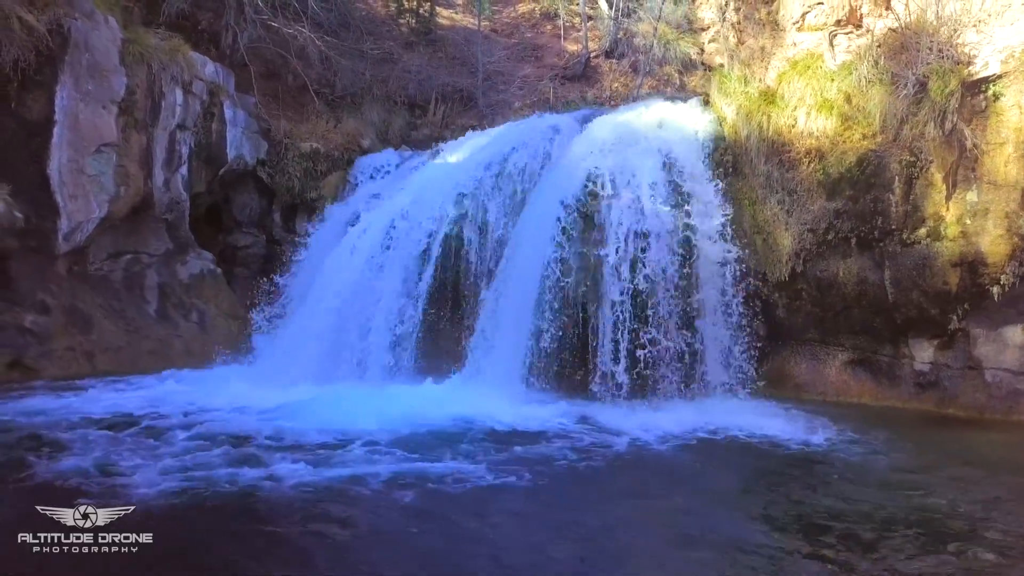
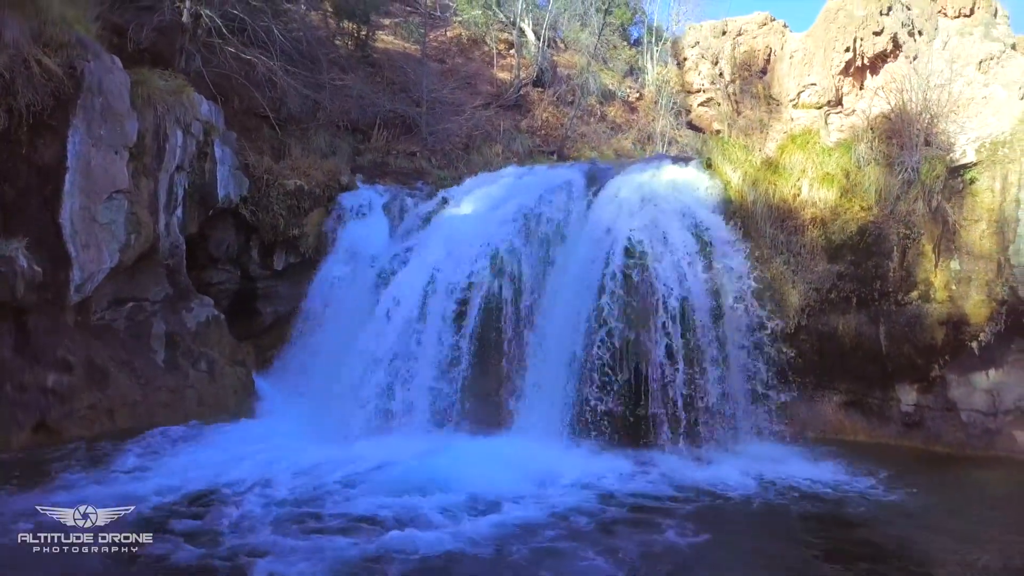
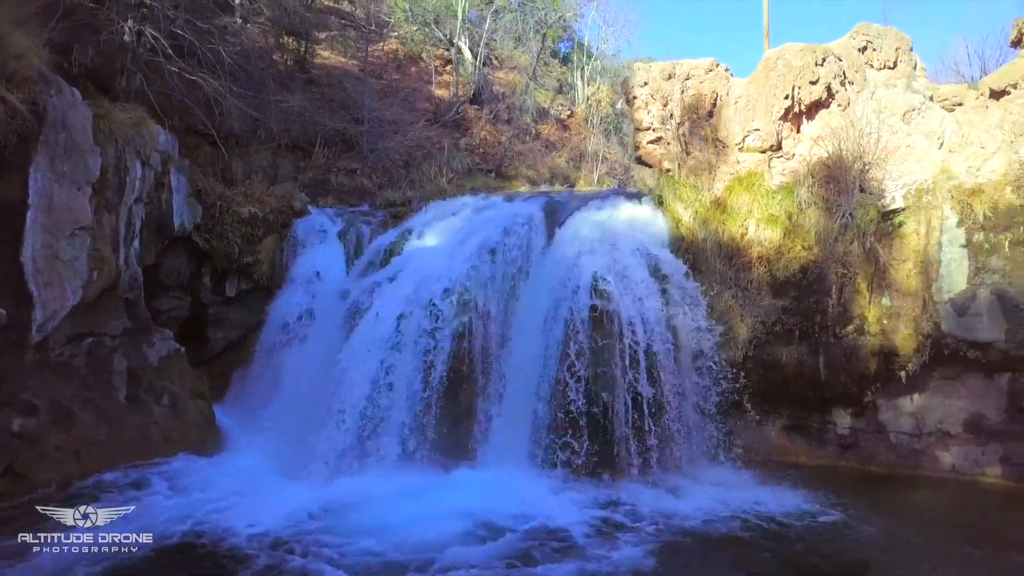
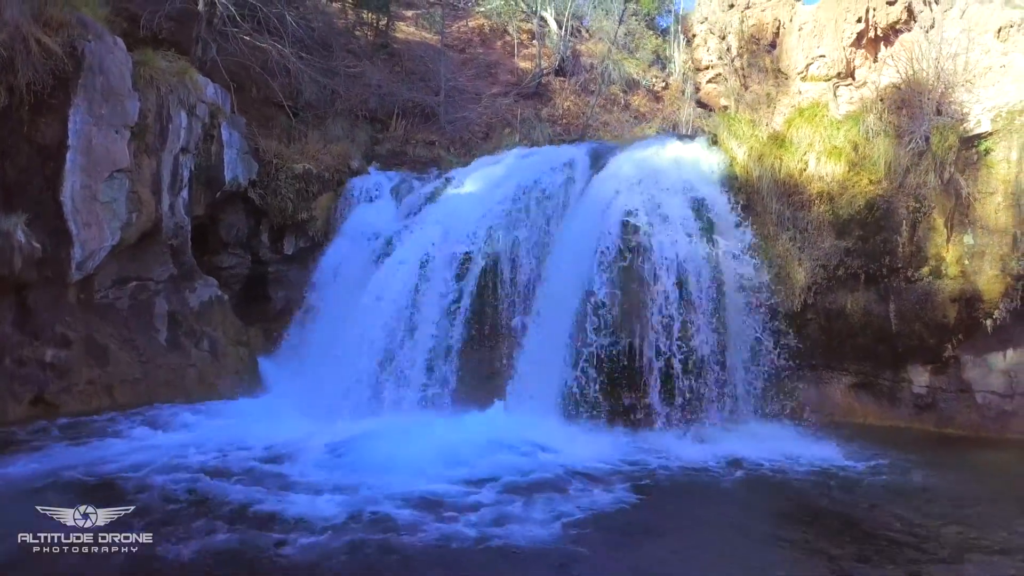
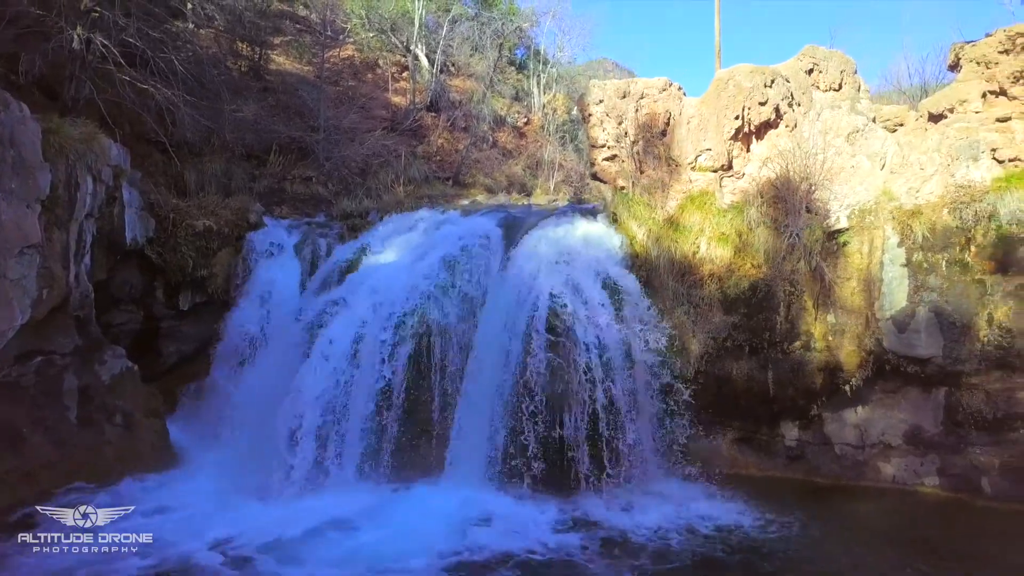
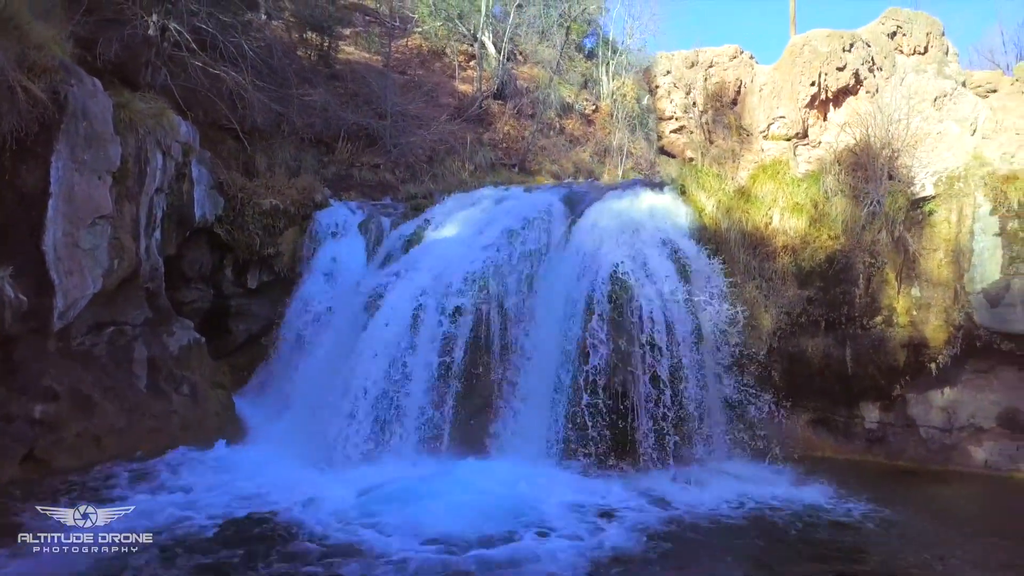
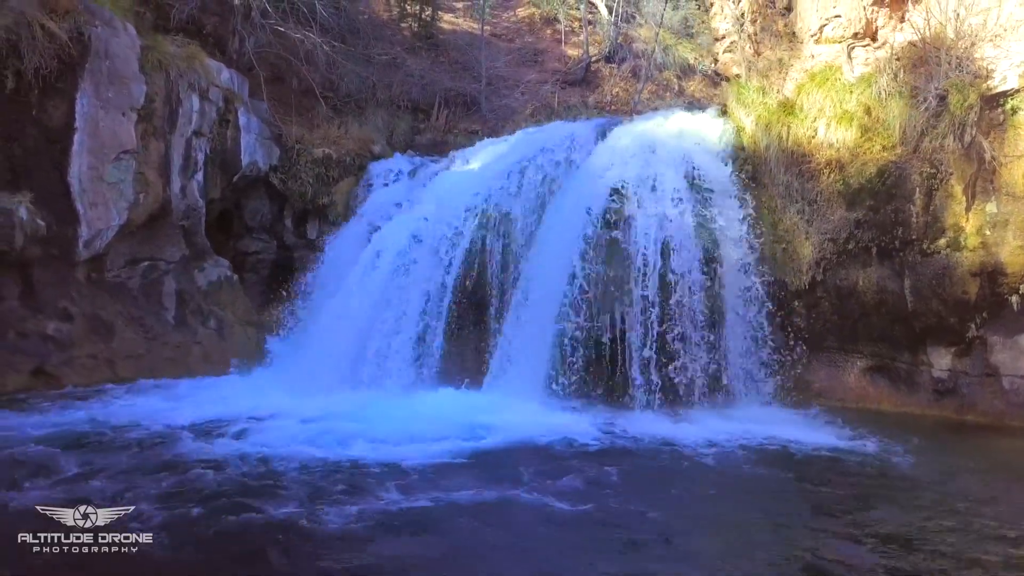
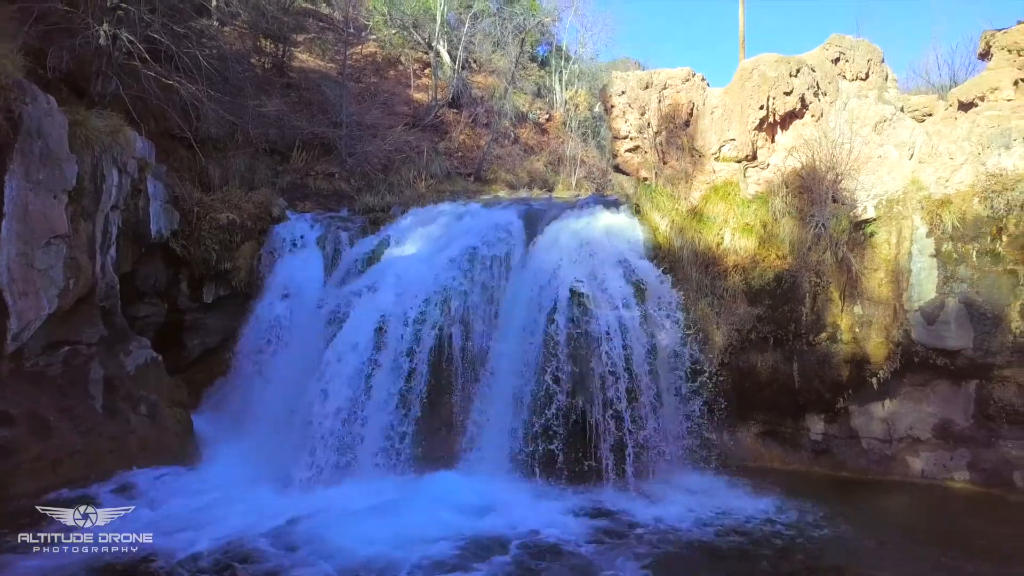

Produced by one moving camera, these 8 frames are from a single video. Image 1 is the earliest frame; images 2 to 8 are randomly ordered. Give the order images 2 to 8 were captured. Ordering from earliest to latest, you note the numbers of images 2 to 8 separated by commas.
7, 4, 2, 6, 3, 8, 5
